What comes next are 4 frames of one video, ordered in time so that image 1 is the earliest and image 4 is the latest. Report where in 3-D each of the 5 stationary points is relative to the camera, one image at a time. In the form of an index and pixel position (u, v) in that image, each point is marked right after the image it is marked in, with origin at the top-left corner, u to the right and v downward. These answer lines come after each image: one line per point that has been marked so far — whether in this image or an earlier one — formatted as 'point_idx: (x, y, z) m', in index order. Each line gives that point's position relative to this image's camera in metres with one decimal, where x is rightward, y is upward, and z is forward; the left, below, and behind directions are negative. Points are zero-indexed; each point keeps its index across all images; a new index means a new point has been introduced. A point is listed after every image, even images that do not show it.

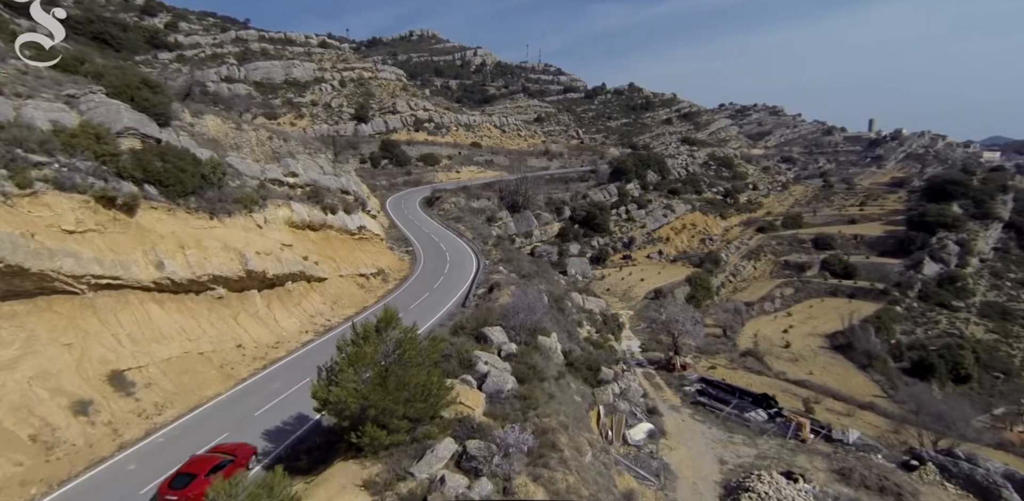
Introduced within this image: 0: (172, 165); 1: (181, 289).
0: (-9.6, +2.4, +17.9) m
1: (-8.7, -1.1, +16.7) m
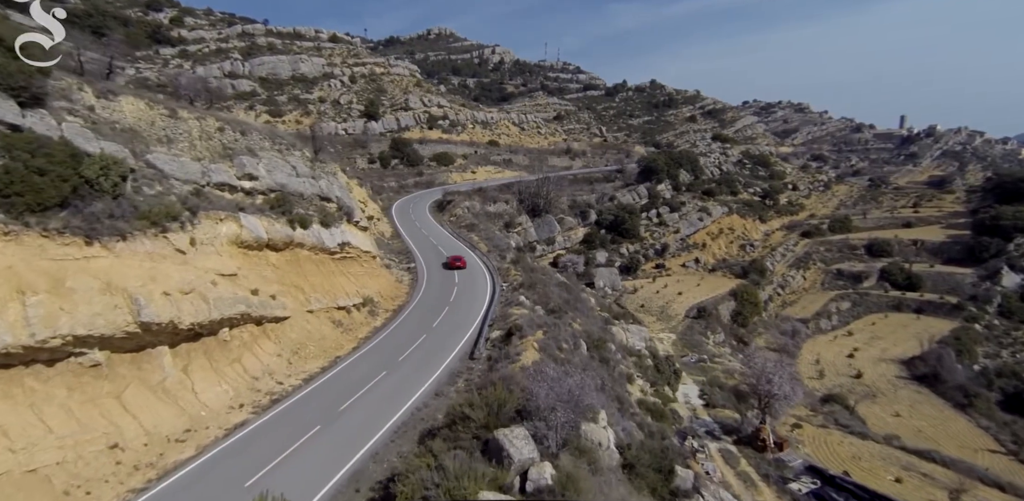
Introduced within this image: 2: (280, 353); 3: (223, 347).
0: (-9.1, +1.6, +11.9) m
1: (-8.2, -1.8, +10.7) m
2: (-5.9, -2.6, +16.5) m
3: (-6.7, -2.2, +14.9) m
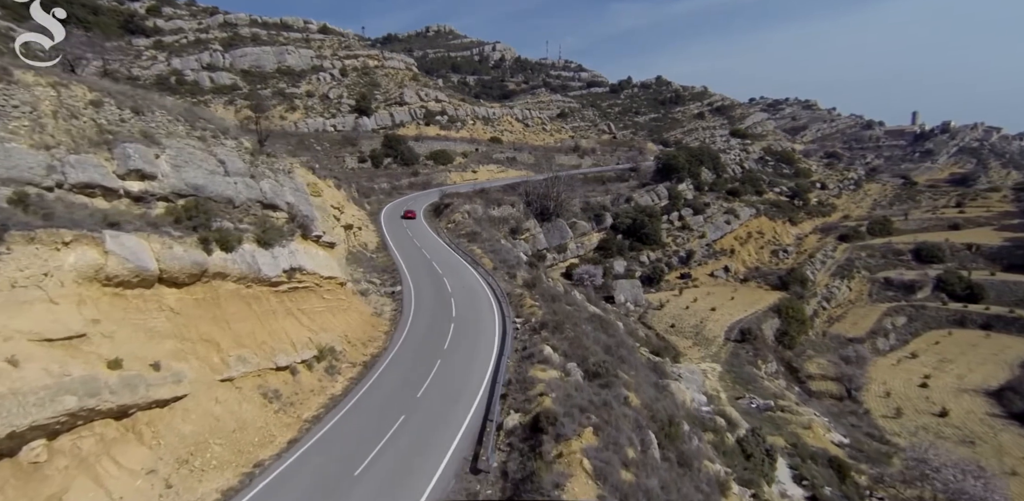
0: (-8.7, +0.9, +5.3) m
1: (-7.8, -2.5, +4.1) m
2: (-5.5, -3.3, +9.9) m
3: (-6.2, -2.9, +8.3) m
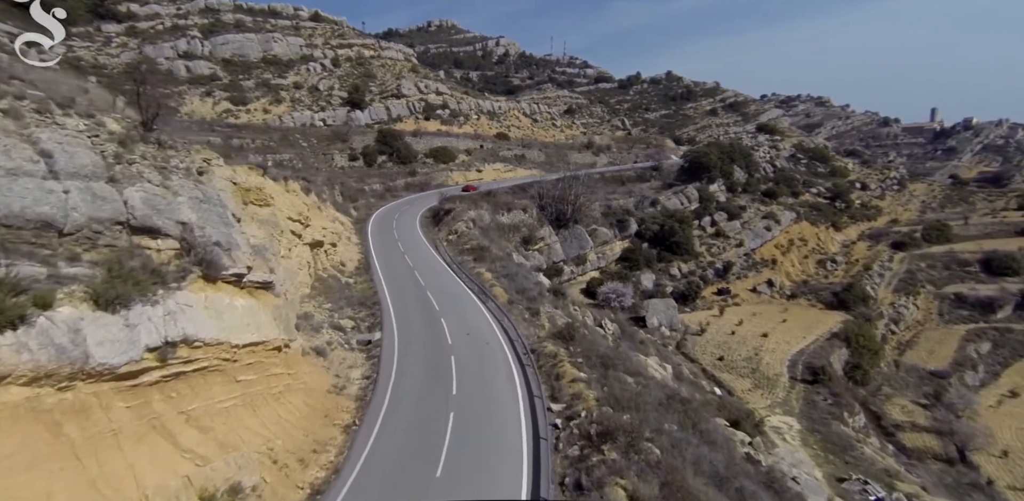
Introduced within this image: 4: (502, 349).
0: (-8.1, 0.0, -1.7) m
1: (-7.2, -3.4, -2.9) m
2: (-4.9, -4.2, +2.9) m
3: (-5.7, -3.8, +1.3) m
4: (-0.3, -2.4, +16.0) m
